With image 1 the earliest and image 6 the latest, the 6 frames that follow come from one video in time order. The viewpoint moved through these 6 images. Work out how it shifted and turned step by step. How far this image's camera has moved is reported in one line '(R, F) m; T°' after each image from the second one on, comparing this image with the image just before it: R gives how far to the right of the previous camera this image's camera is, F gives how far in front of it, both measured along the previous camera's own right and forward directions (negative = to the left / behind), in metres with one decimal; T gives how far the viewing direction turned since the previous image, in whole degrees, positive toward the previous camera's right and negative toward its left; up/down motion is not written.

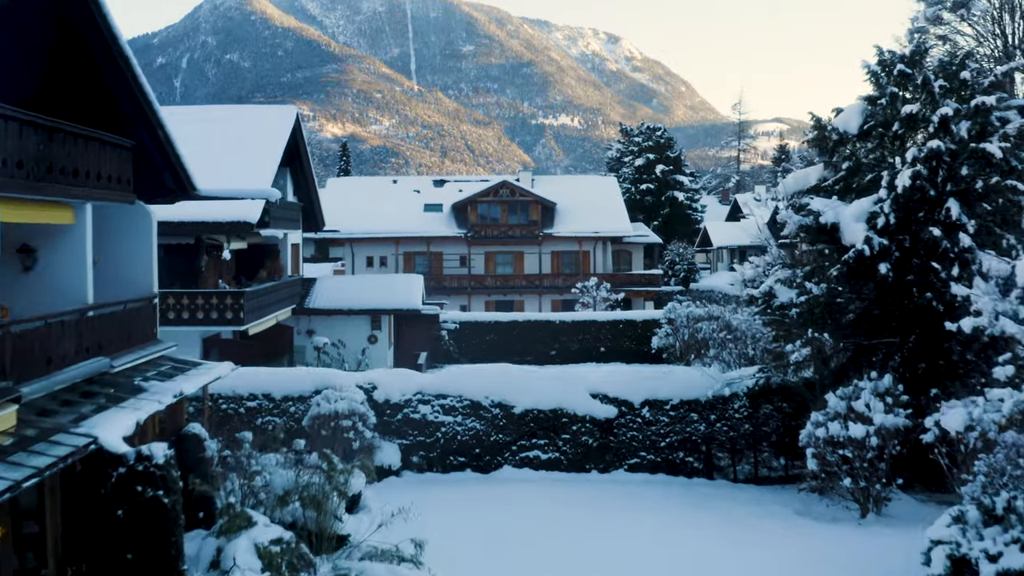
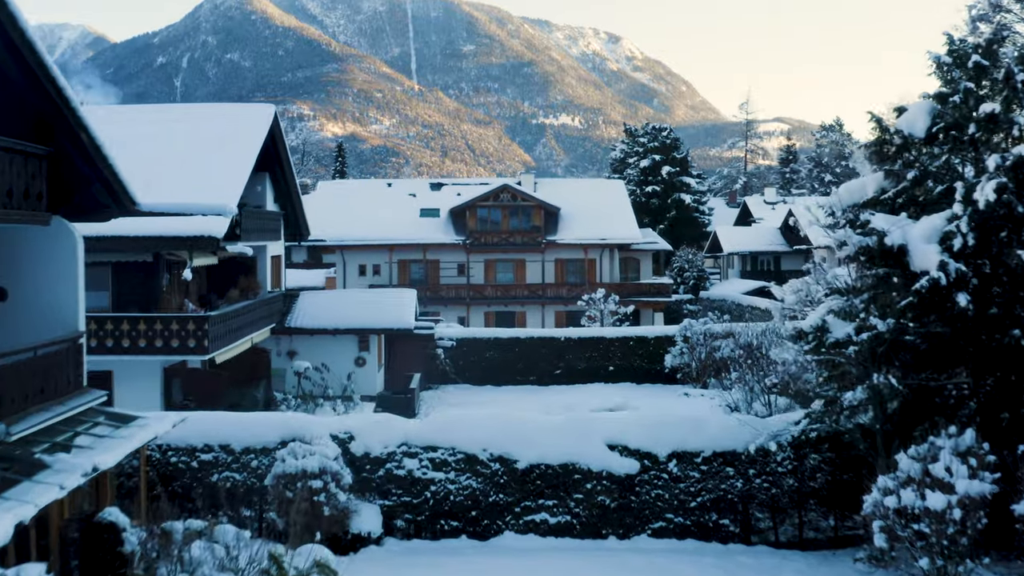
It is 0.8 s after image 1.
(0.0, +2.6) m; 0°
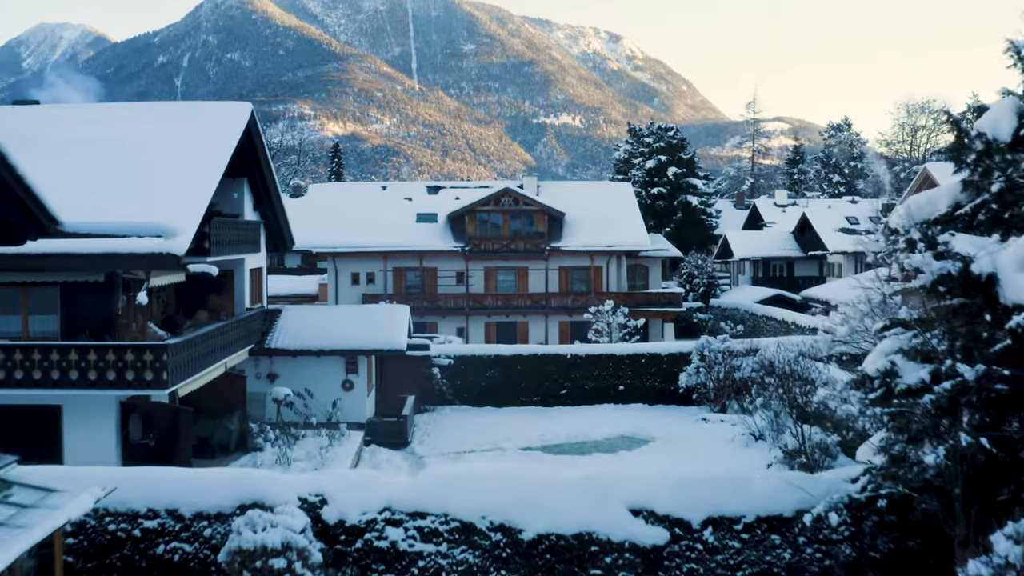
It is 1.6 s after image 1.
(0.0, +2.4) m; 0°
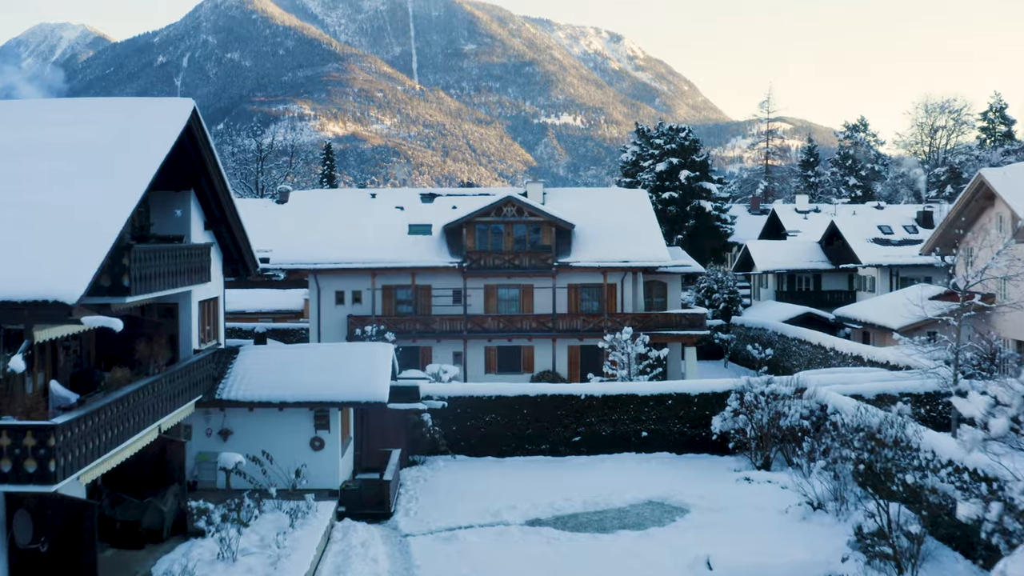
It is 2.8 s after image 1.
(-0.1, +4.3) m; 0°
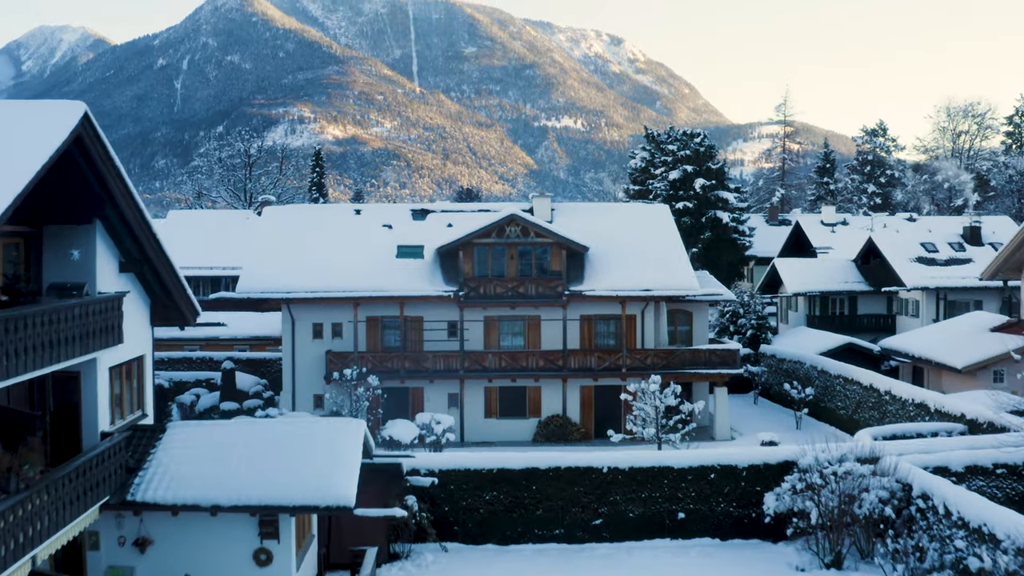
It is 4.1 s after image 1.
(-0.1, +4.7) m; 0°
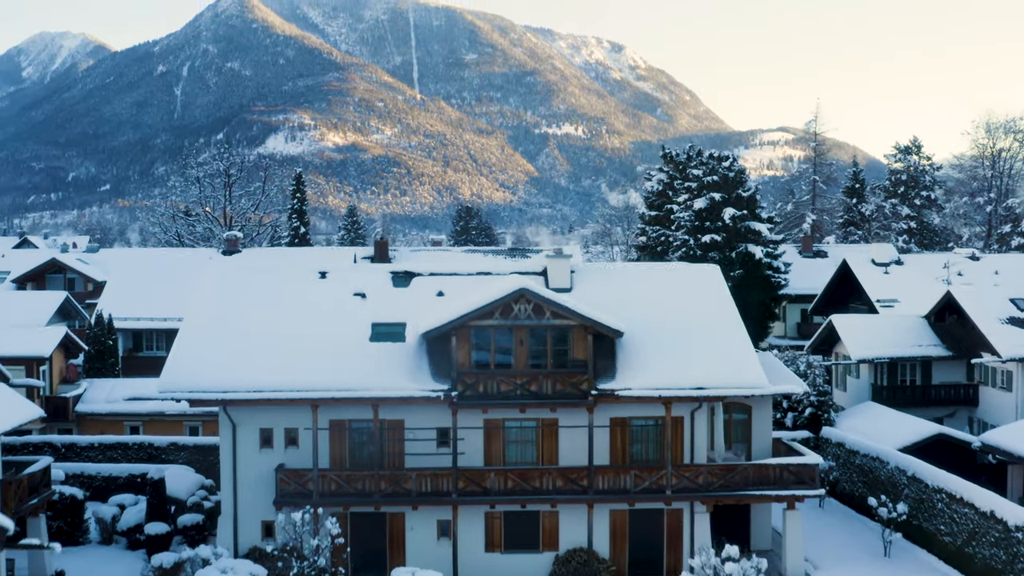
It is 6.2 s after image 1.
(-0.2, +7.4) m; 0°
